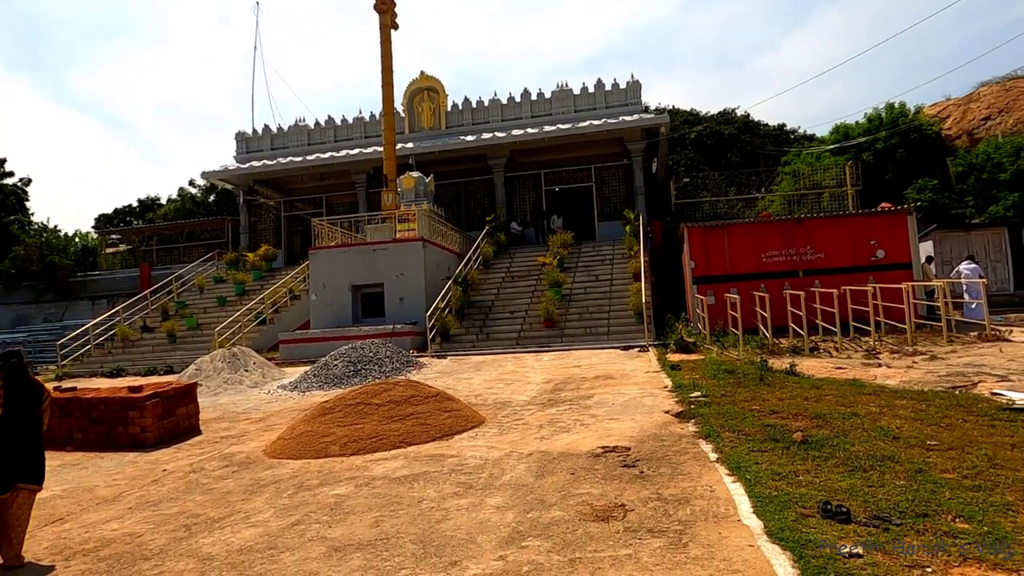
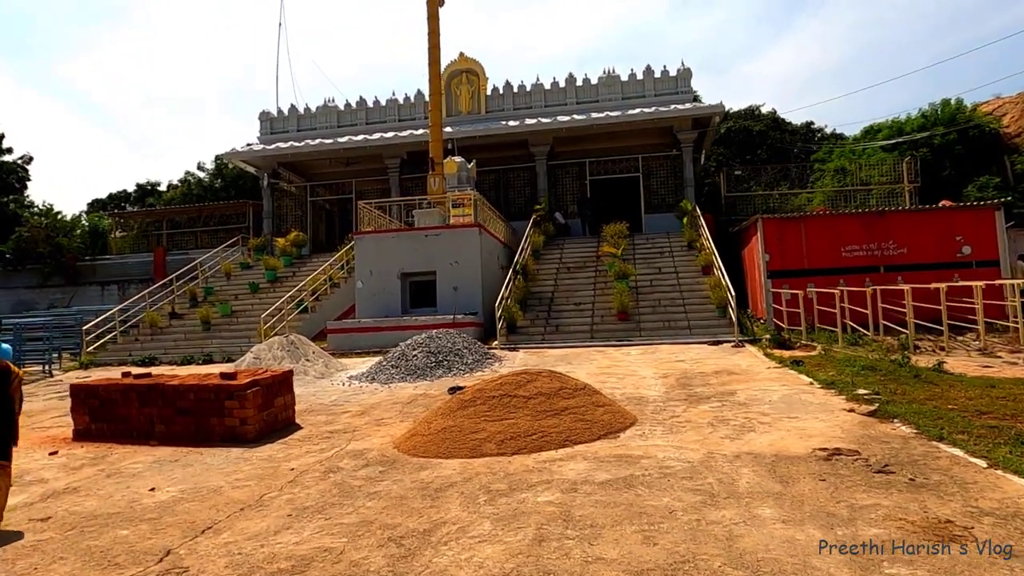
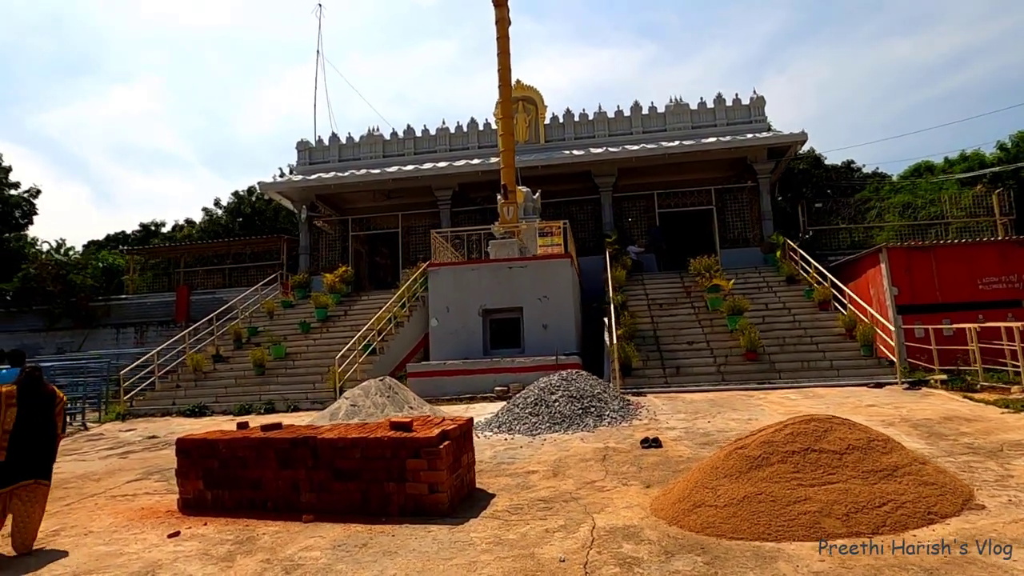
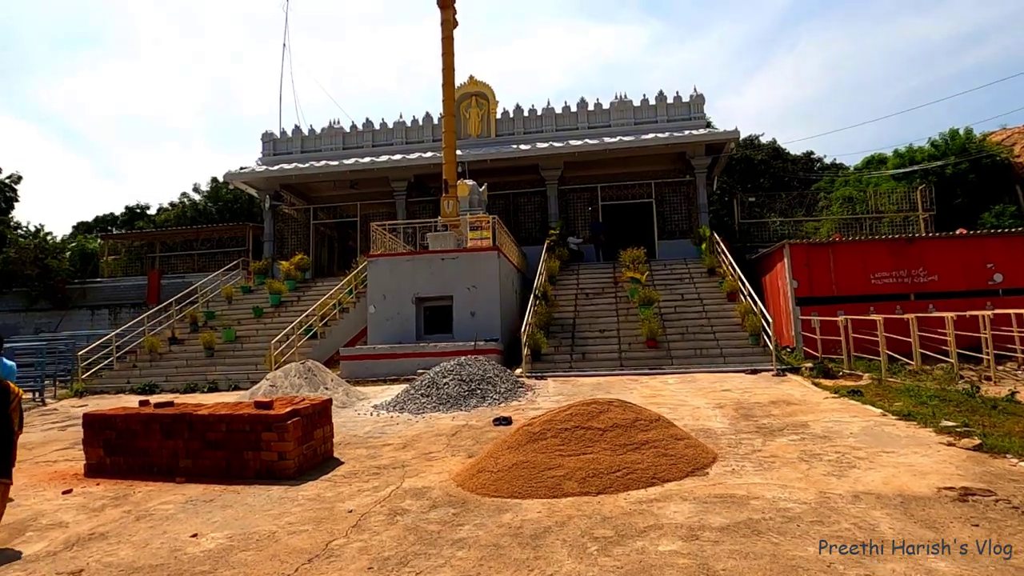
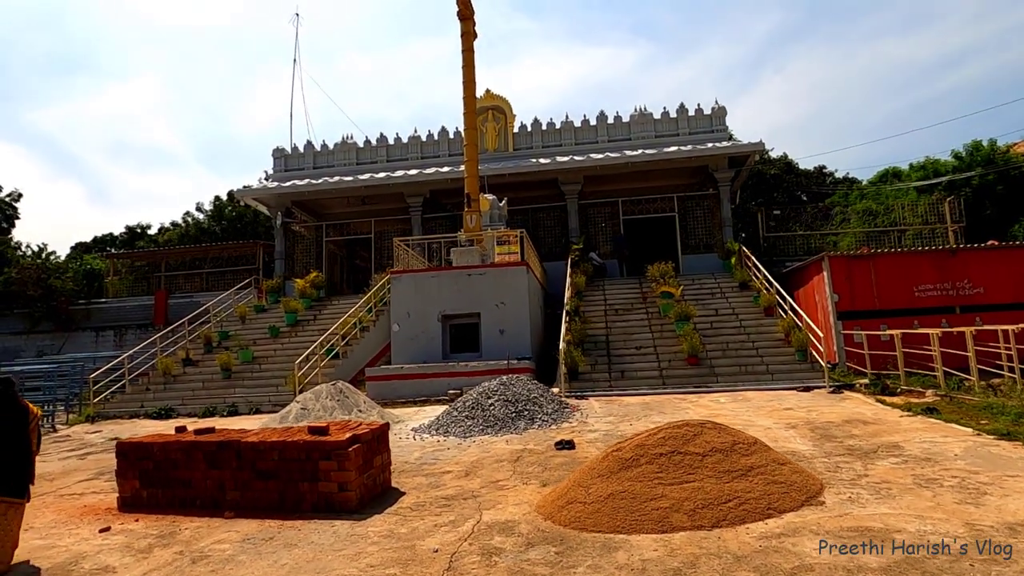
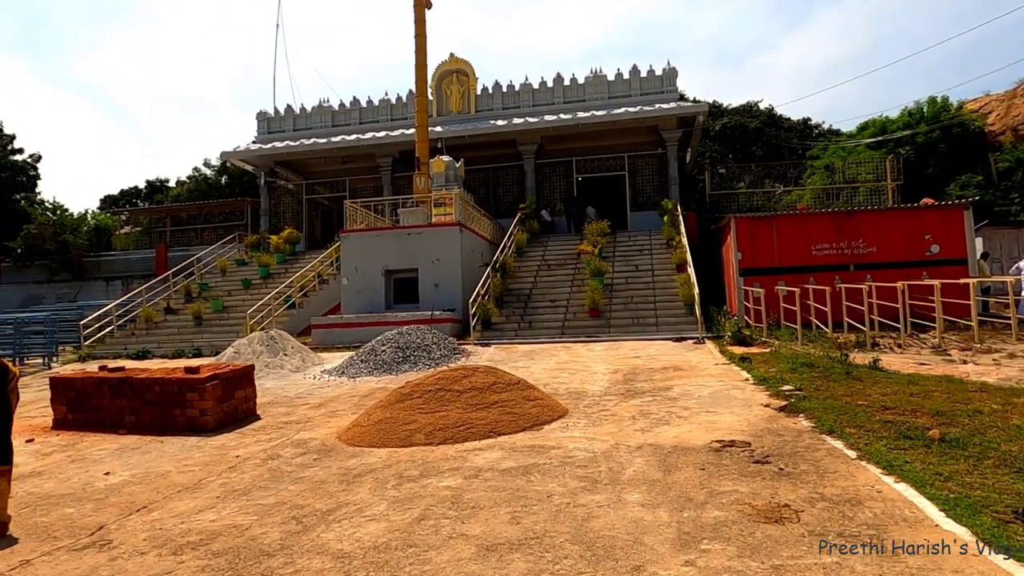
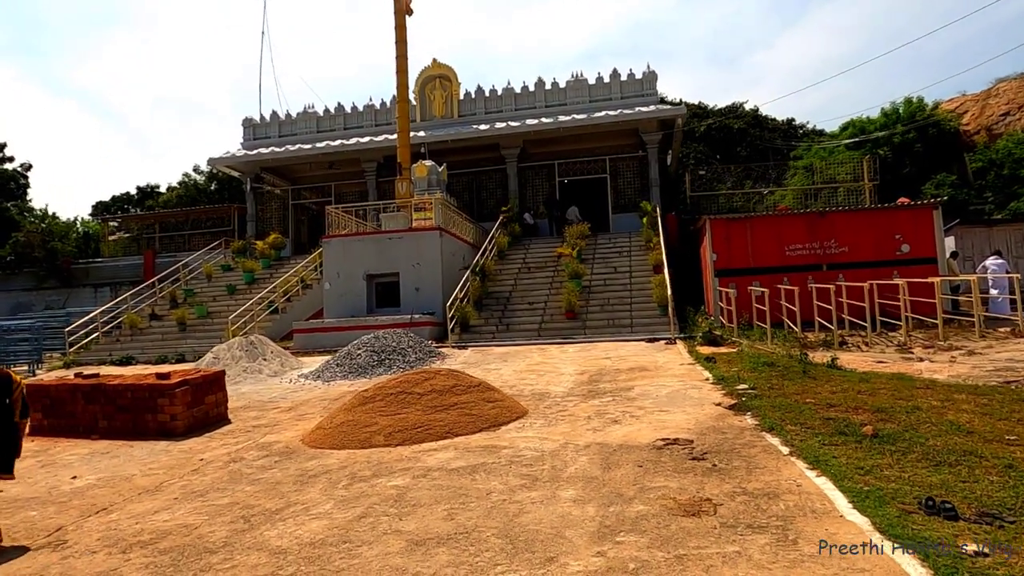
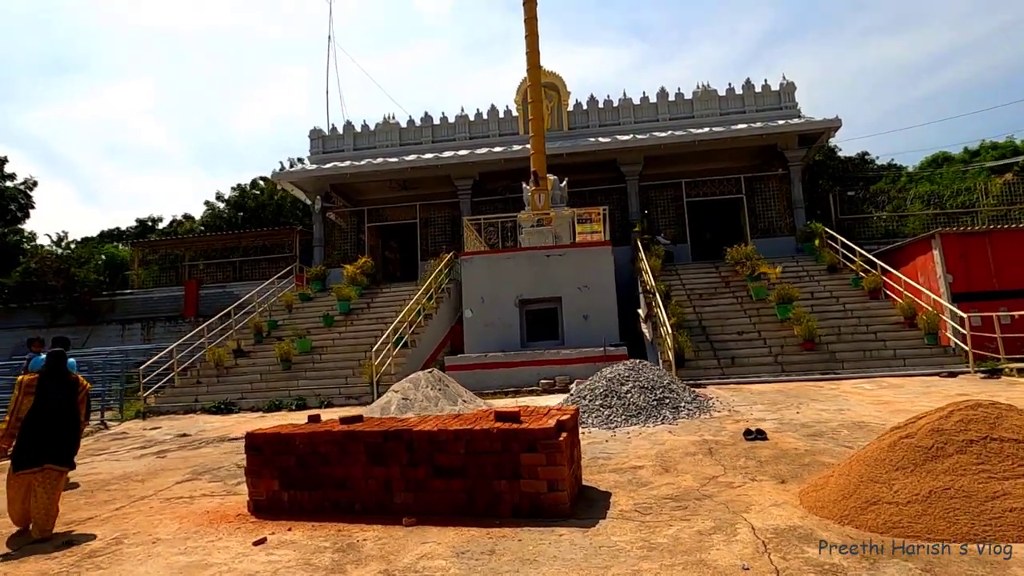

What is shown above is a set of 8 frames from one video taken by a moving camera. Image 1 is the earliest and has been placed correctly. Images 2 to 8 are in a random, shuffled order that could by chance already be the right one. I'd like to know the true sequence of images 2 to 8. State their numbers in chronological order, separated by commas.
7, 6, 2, 4, 5, 3, 8
